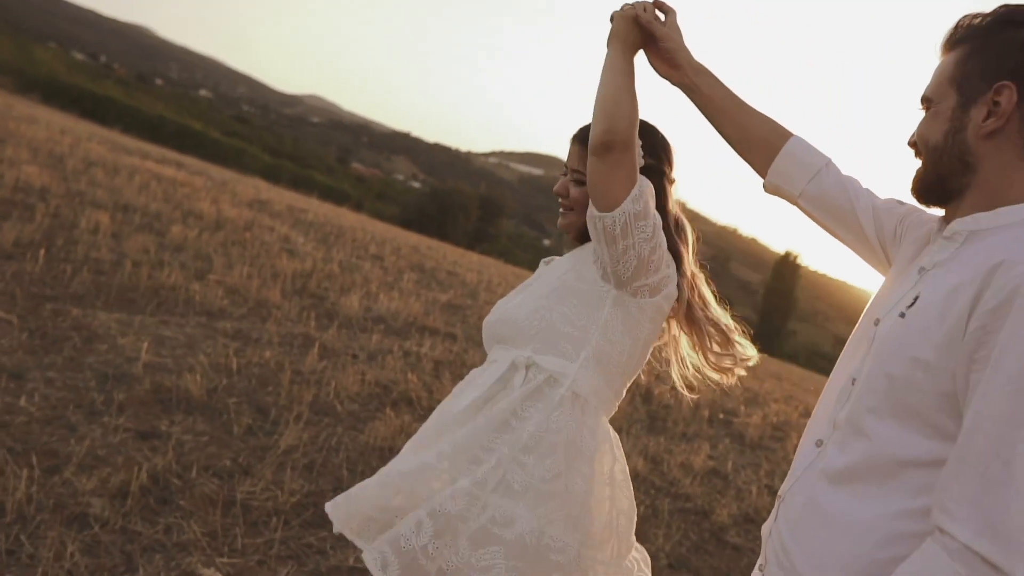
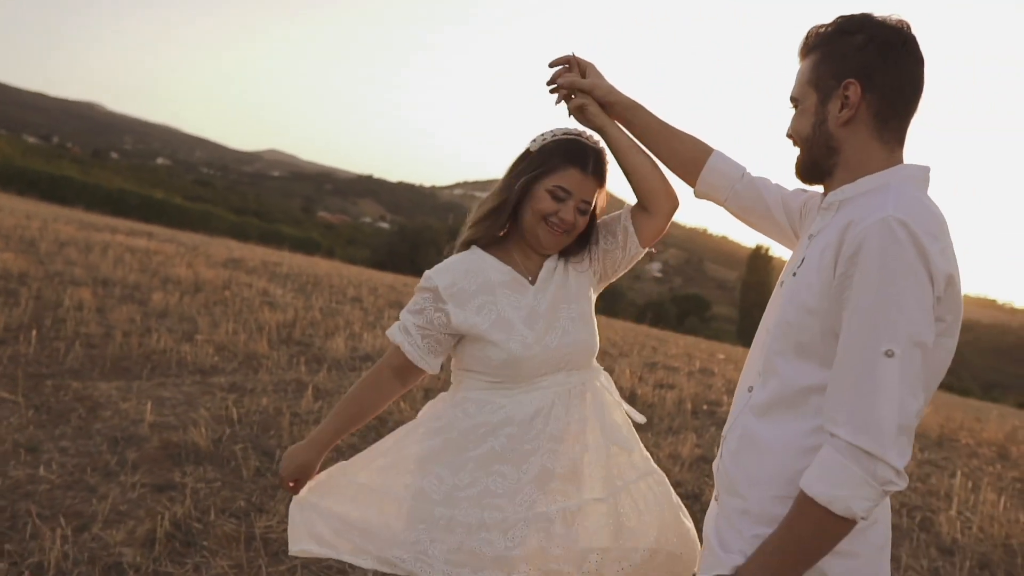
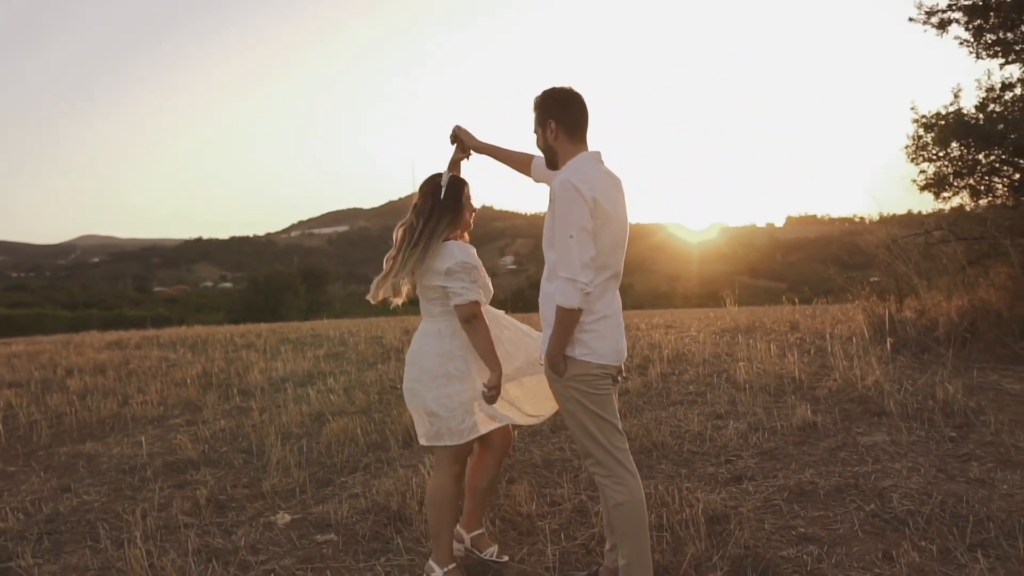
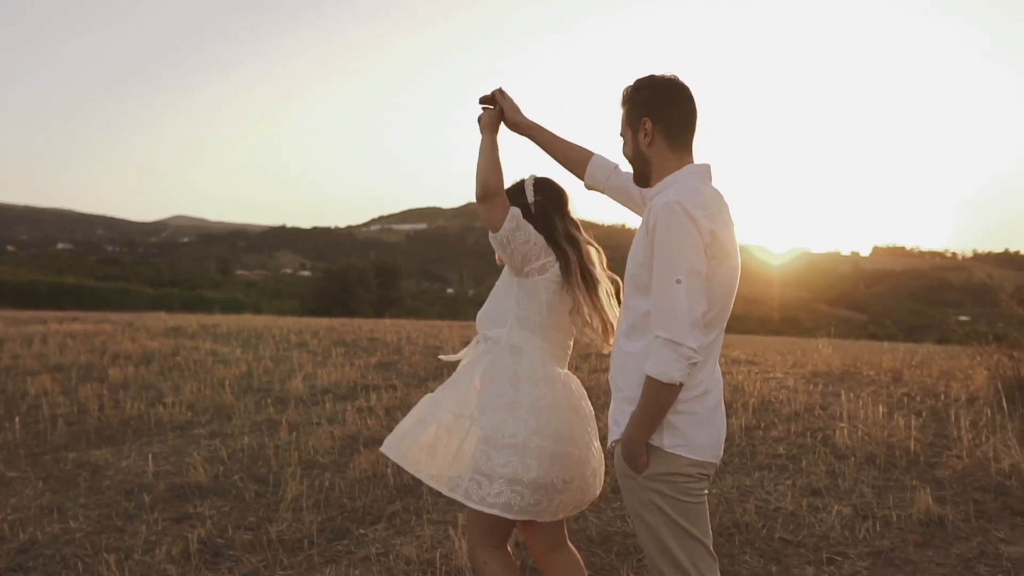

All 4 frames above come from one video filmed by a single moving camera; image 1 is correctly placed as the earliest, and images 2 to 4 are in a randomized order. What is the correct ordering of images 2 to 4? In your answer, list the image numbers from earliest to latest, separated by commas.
2, 4, 3
